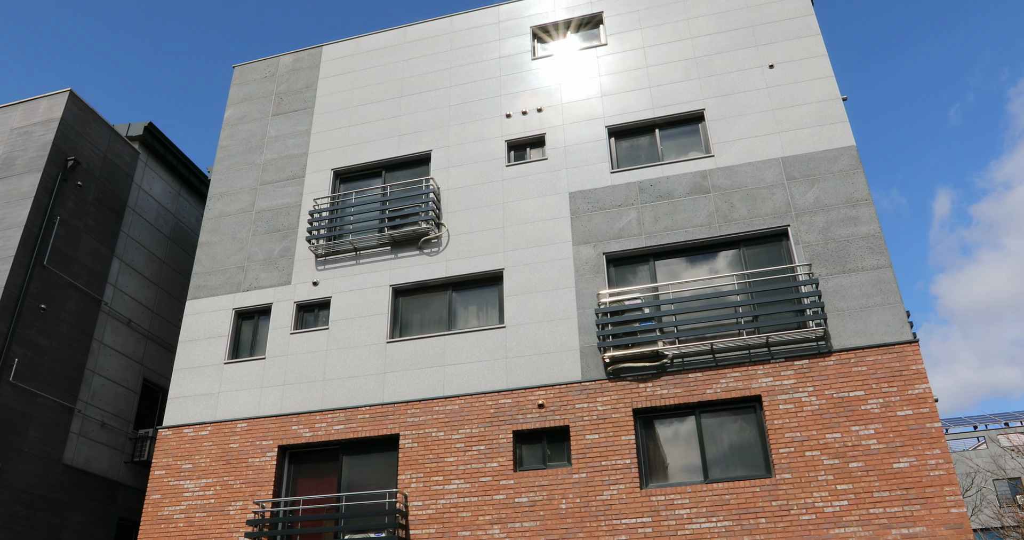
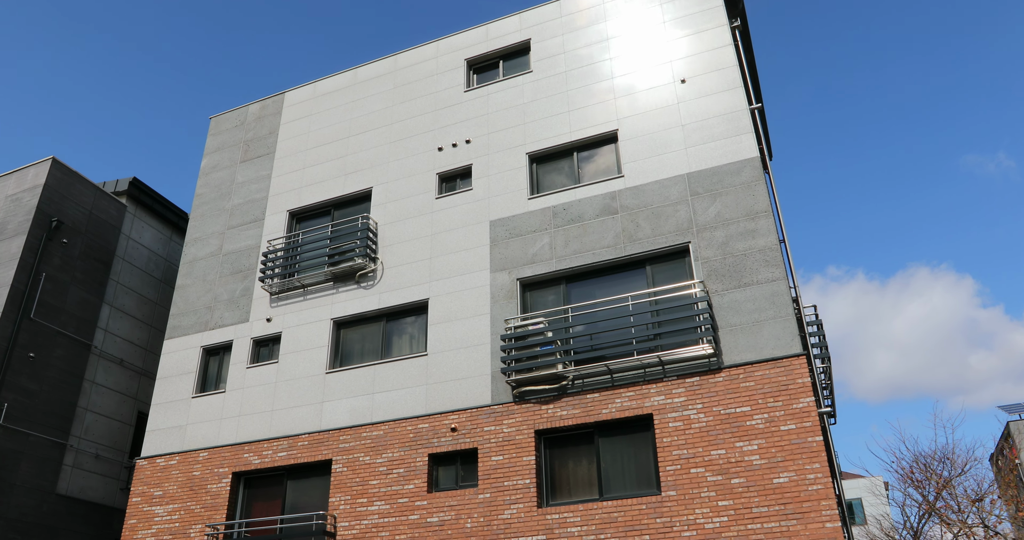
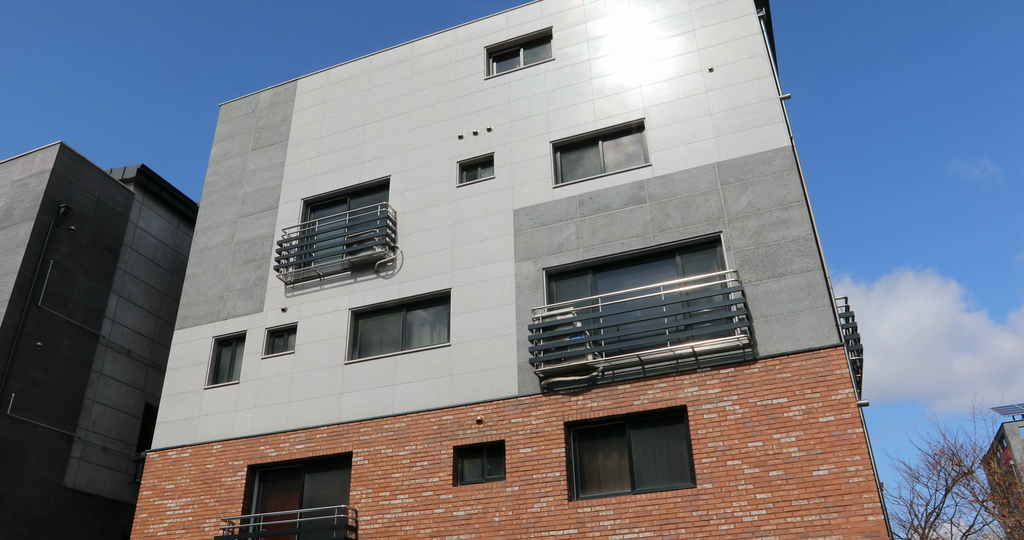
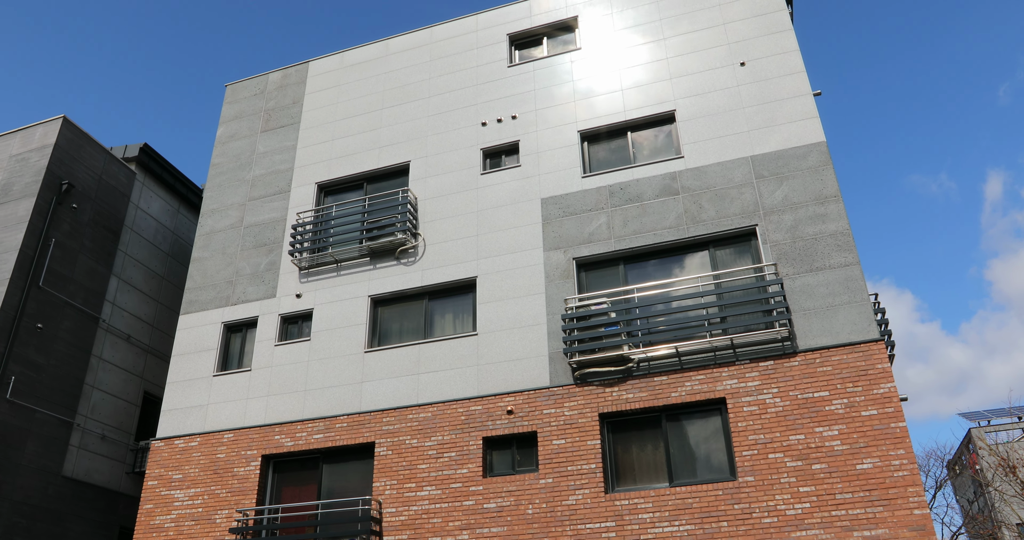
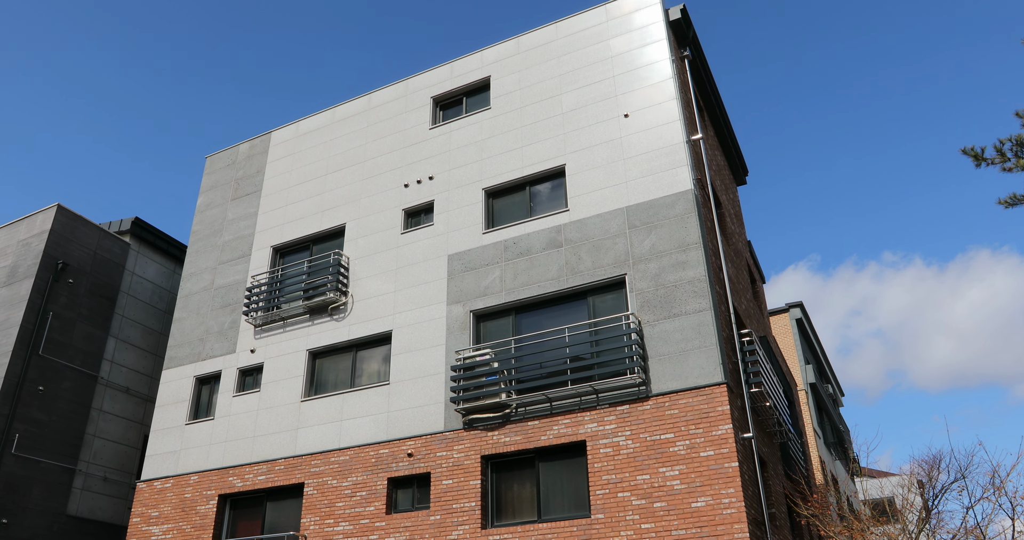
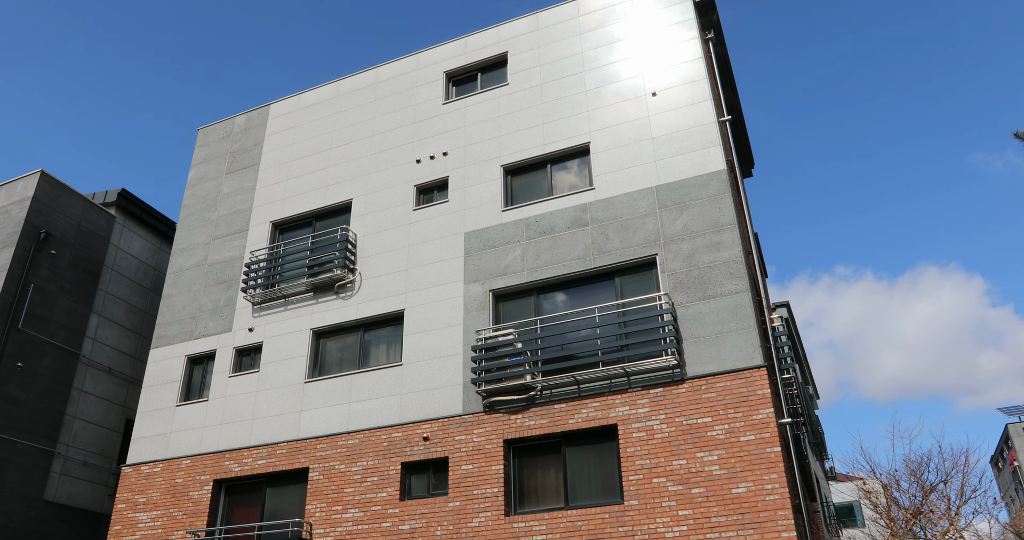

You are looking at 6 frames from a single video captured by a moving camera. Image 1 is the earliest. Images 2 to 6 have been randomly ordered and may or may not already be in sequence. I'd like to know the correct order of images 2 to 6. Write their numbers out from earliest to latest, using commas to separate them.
4, 3, 2, 6, 5
